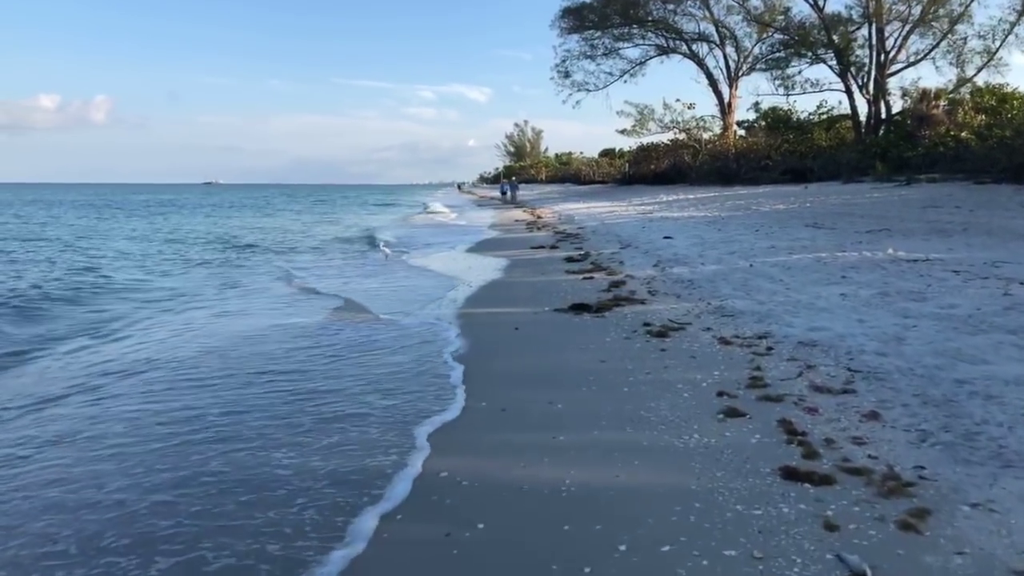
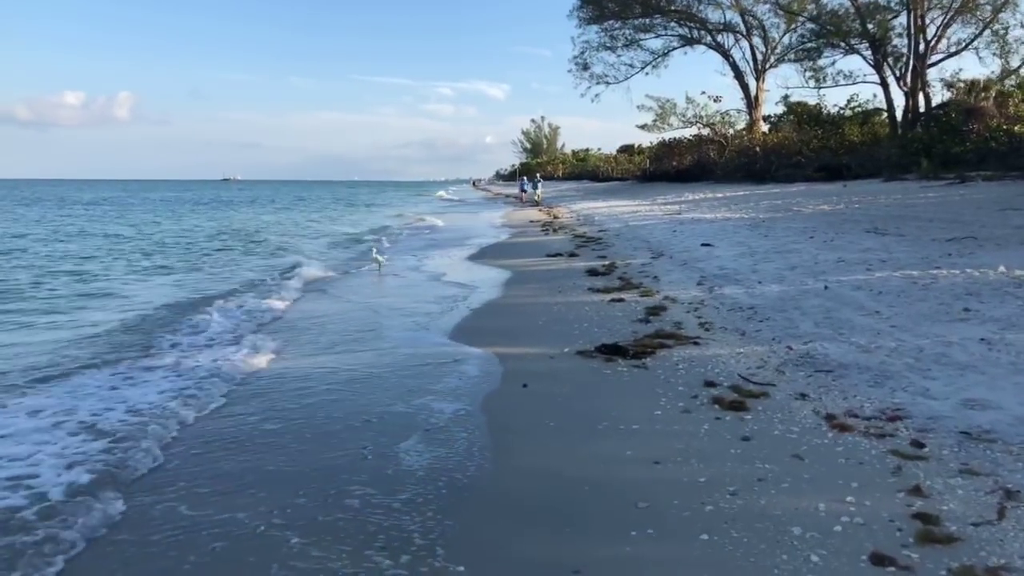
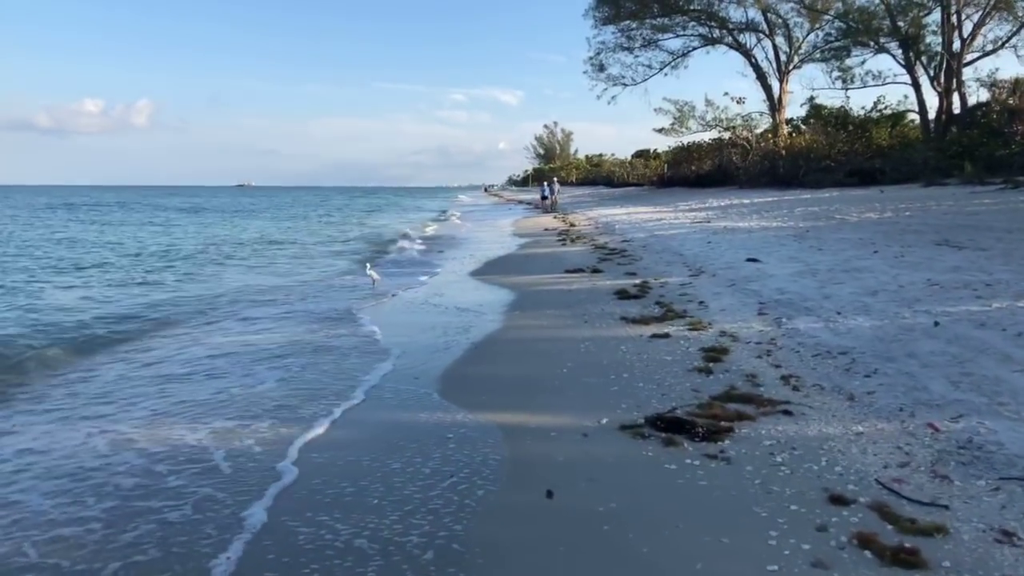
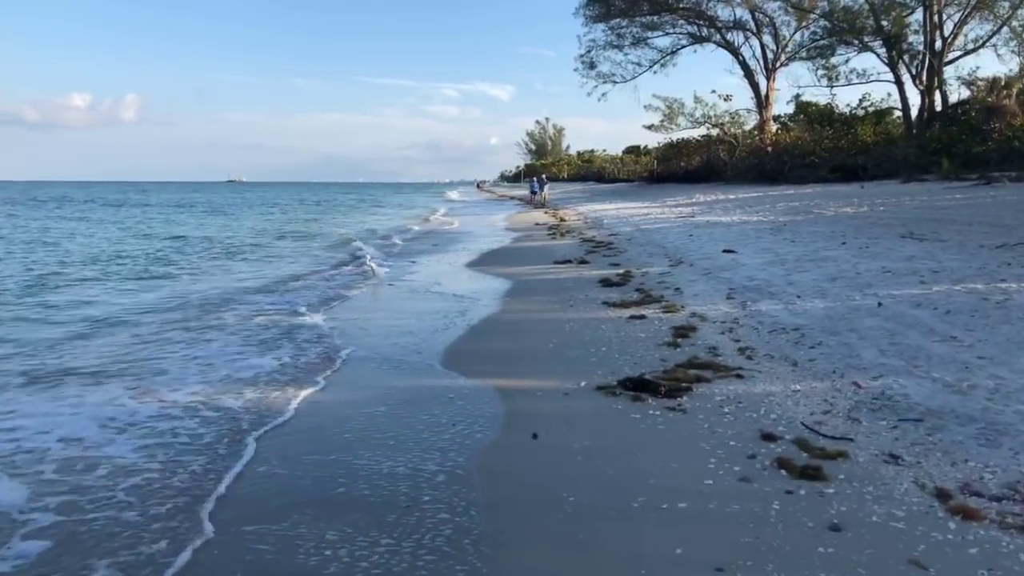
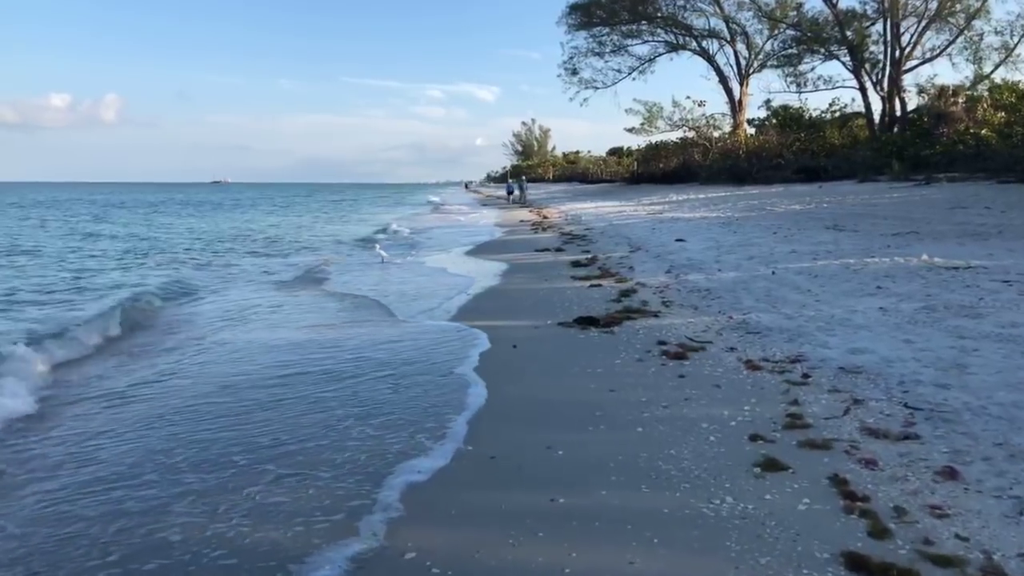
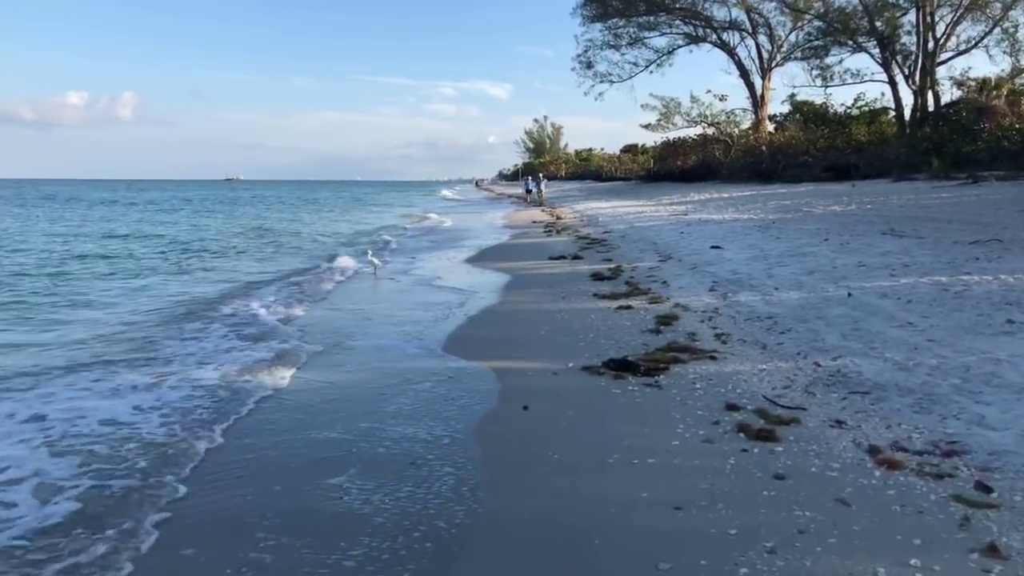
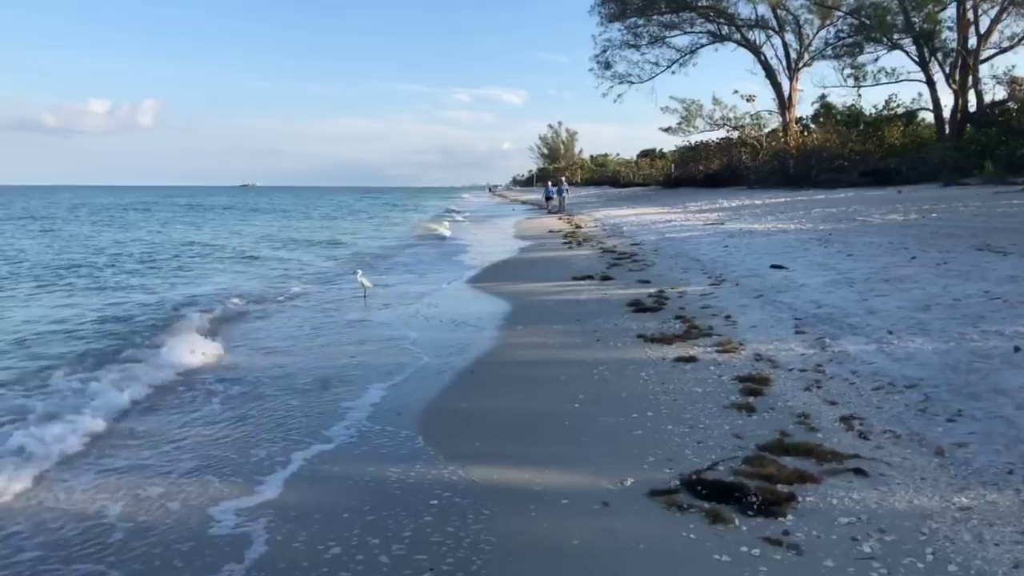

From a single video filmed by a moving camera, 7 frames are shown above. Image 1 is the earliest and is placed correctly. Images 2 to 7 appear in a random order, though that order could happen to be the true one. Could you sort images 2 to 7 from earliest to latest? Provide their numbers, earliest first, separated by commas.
5, 2, 6, 4, 3, 7
